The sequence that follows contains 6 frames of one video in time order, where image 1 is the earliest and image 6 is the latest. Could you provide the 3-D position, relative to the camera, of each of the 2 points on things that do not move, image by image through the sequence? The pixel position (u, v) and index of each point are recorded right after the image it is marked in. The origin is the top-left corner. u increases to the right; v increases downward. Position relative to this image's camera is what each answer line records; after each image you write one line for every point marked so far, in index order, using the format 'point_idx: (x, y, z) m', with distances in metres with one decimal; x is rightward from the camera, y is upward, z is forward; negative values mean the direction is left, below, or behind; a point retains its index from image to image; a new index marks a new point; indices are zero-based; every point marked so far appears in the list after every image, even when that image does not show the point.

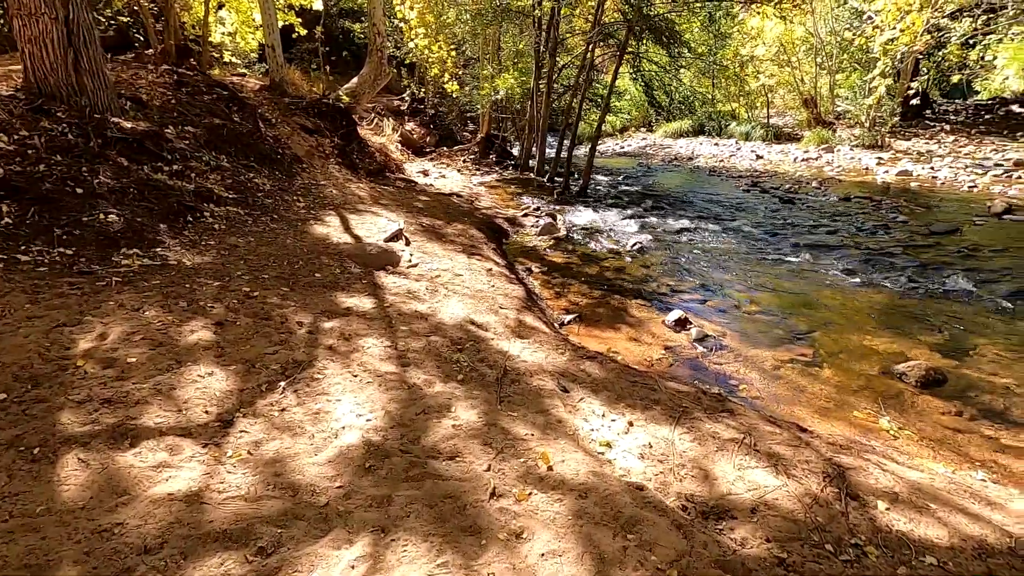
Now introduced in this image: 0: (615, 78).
0: (+2.7, +5.3, +13.5) m
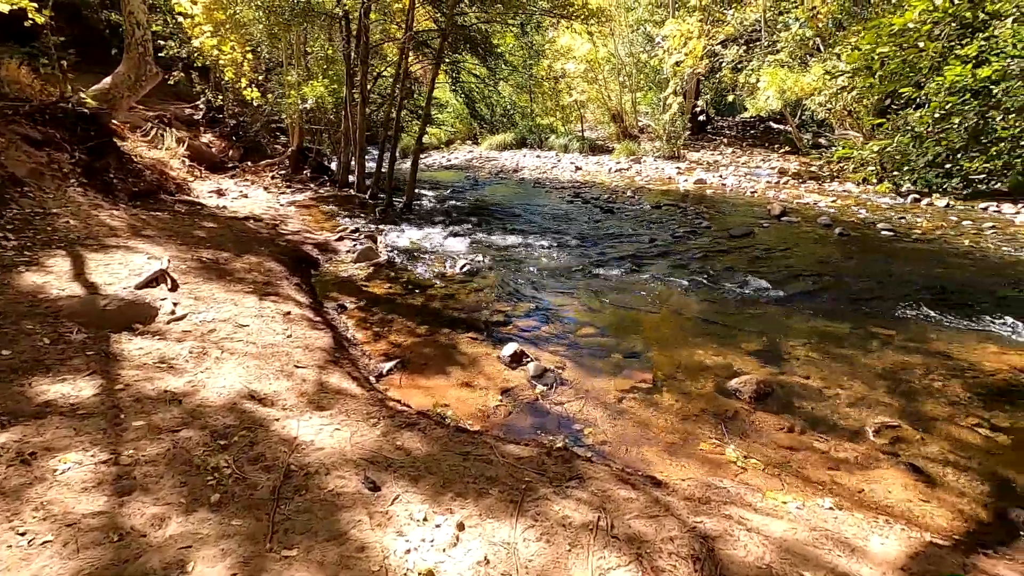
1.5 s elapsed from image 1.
0: (-1.9, +4.8, +12.9) m
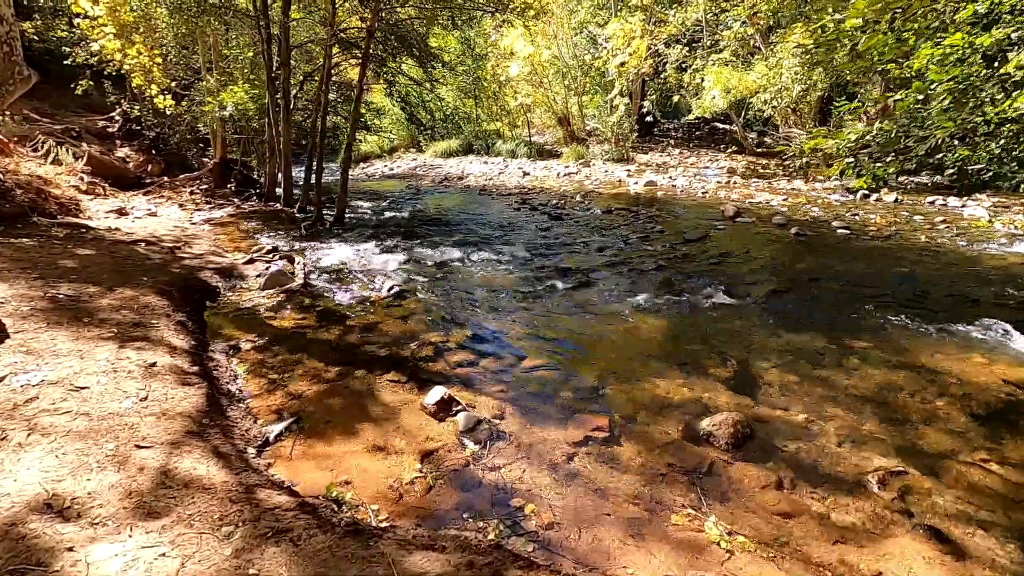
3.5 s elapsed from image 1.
0: (-3.3, +4.3, +11.9) m
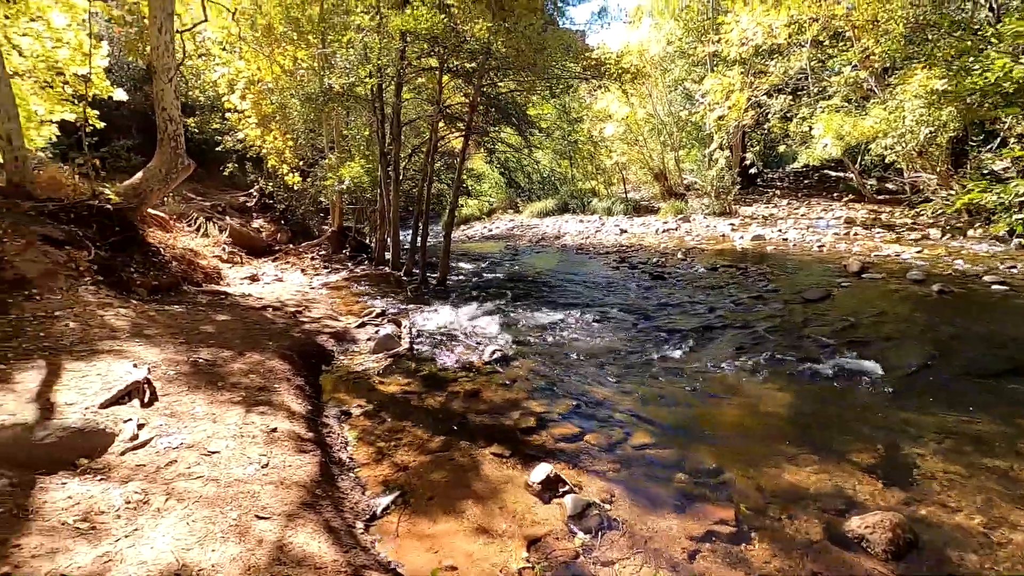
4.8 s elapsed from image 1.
0: (-1.0, +3.0, +12.6) m
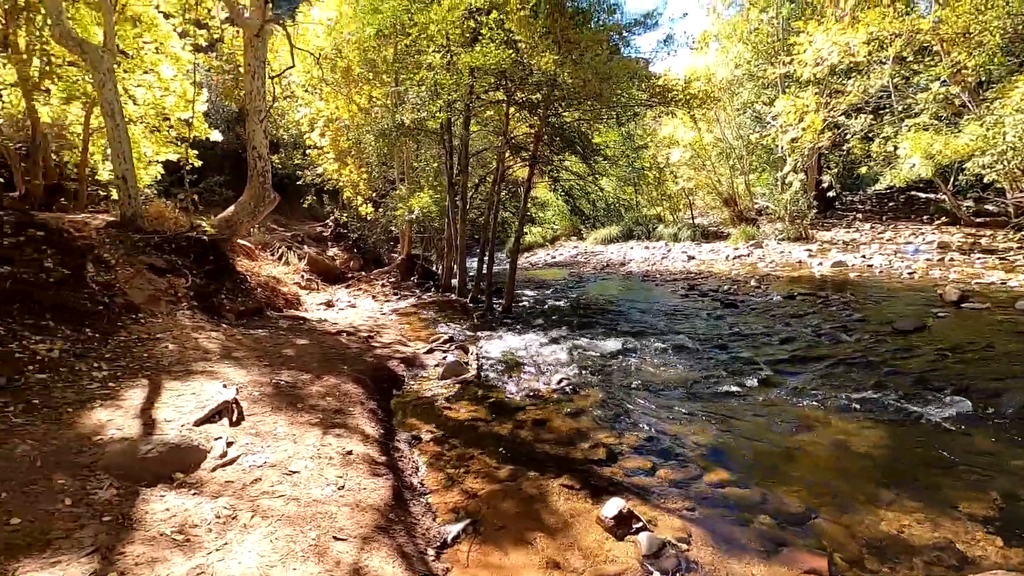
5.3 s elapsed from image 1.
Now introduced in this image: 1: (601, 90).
0: (+0.5, +2.3, +12.7) m
1: (+1.7, +3.7, +10.0) m
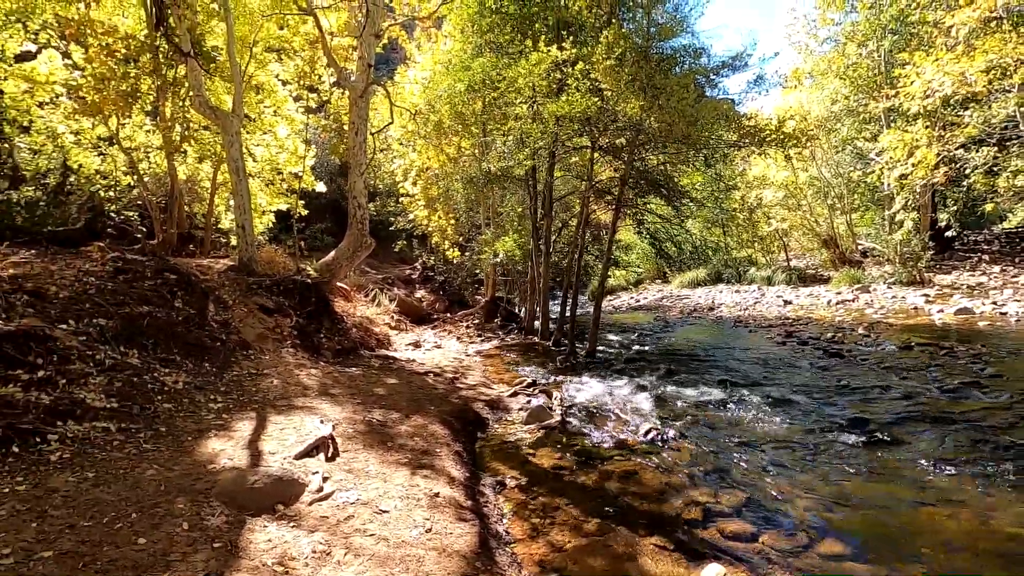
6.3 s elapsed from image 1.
0: (+2.5, +1.3, +12.7) m
1: (+3.3, +2.9, +9.9) m
